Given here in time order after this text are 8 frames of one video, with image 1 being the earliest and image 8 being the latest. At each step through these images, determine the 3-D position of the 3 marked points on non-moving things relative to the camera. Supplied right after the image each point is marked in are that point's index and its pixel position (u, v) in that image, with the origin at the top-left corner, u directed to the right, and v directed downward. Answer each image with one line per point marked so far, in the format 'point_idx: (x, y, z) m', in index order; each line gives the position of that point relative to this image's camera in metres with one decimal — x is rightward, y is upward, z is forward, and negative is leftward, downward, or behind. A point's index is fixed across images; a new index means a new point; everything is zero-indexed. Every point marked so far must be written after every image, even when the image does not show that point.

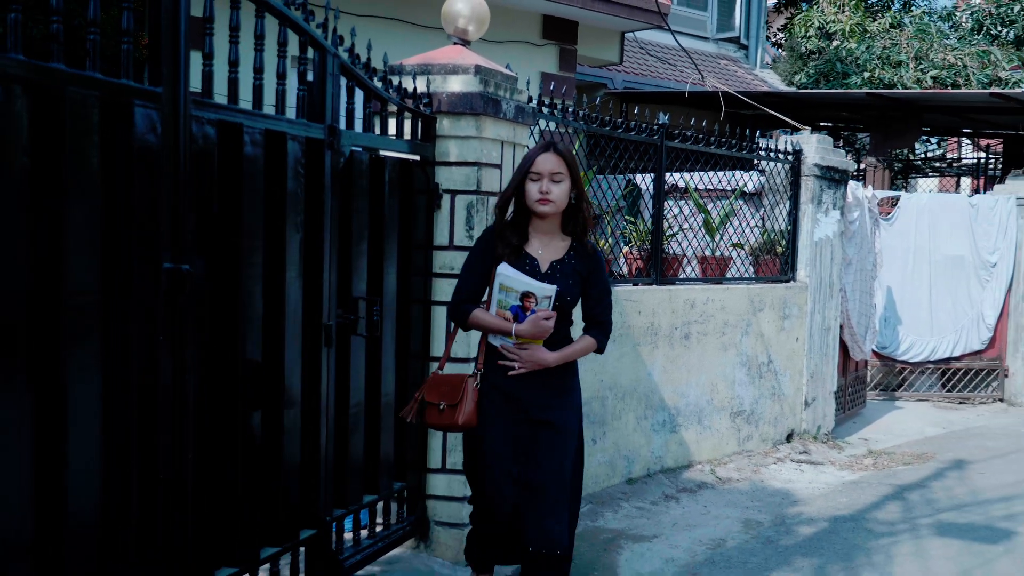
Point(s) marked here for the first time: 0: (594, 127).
0: (+0.4, +0.8, +5.2) m
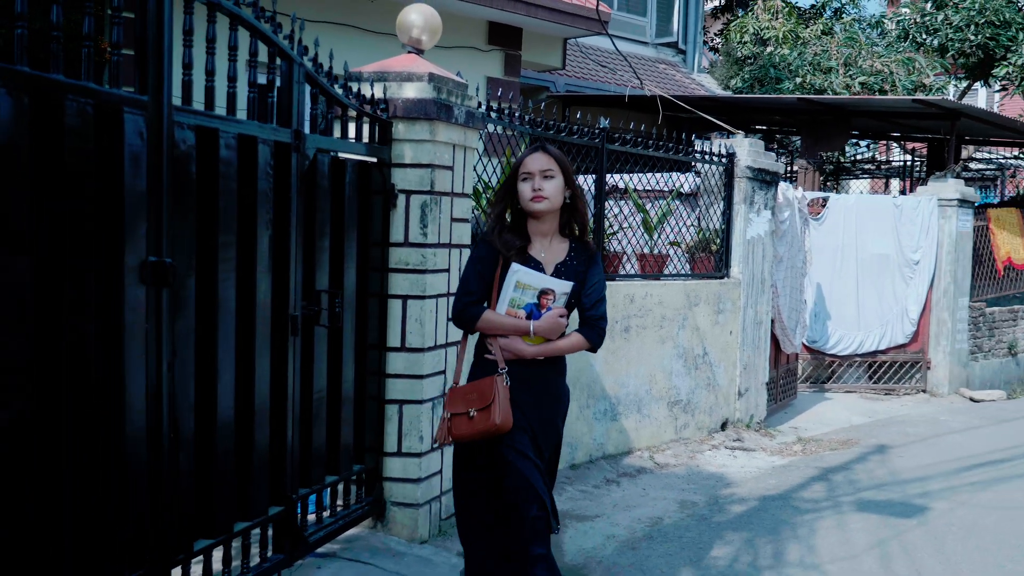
0: (+0.1, +0.8, +5.5) m
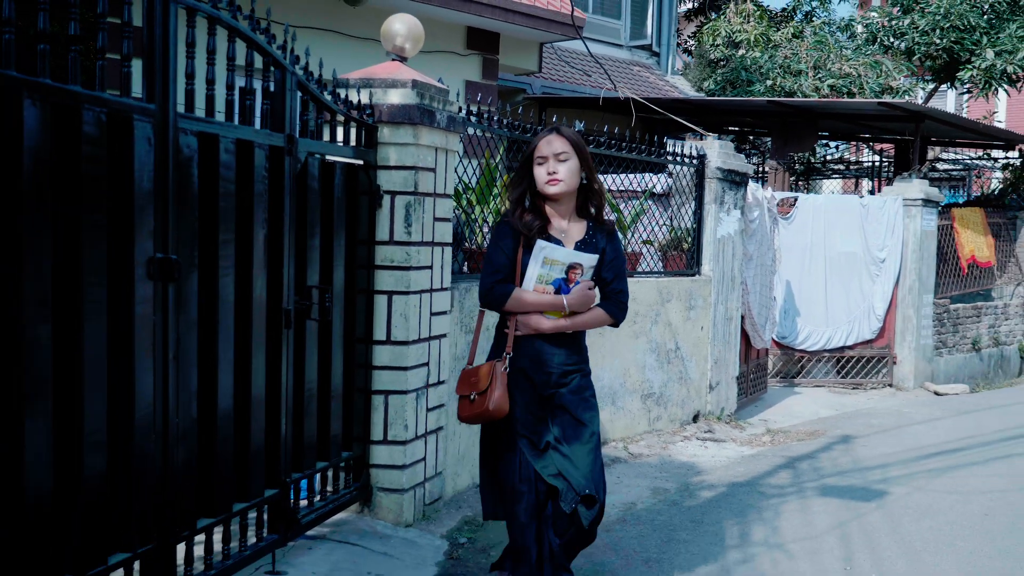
0: (0.0, +0.8, +5.8) m
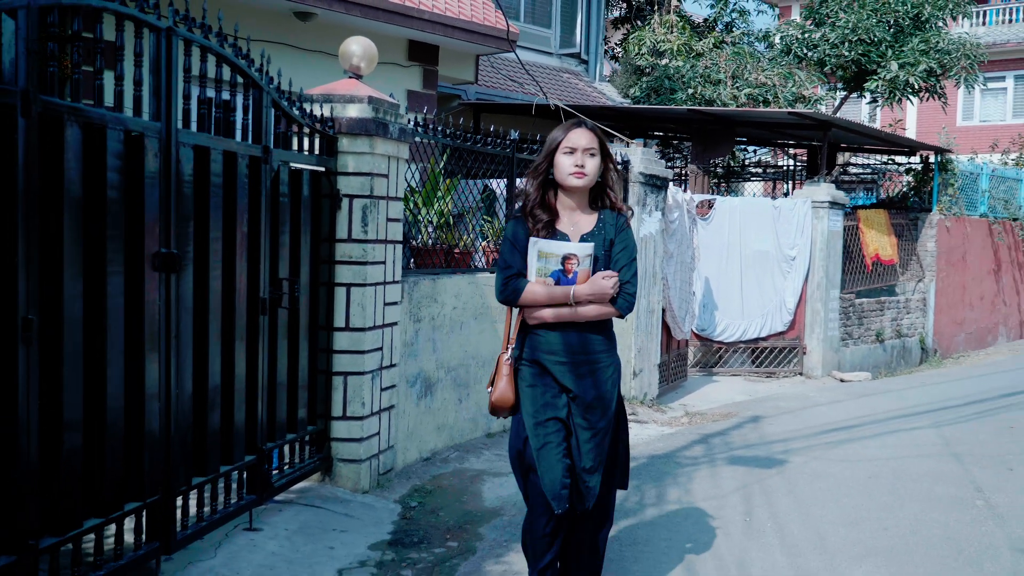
0: (-0.3, +0.8, +6.4) m
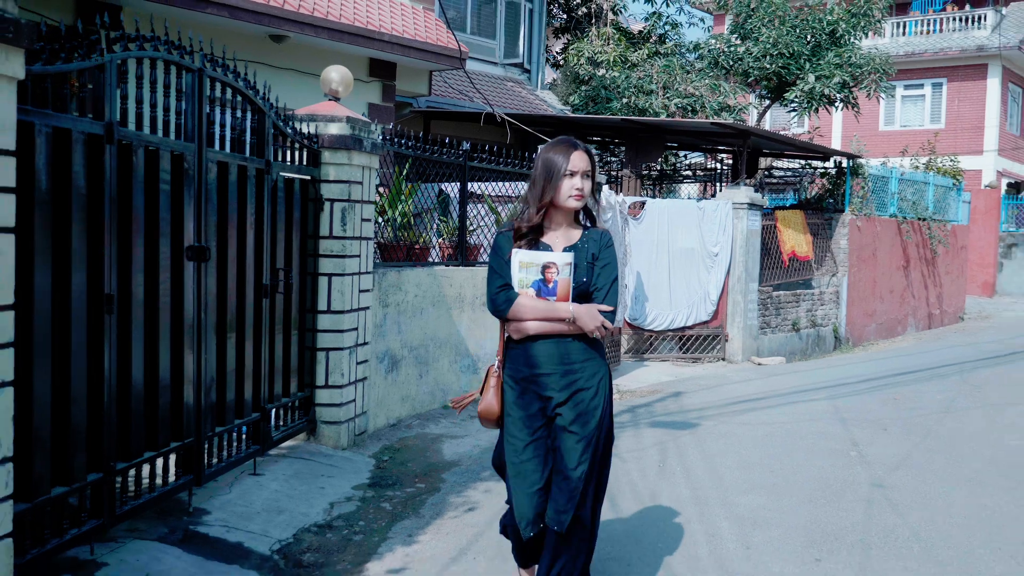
0: (-0.6, +0.9, +7.4) m
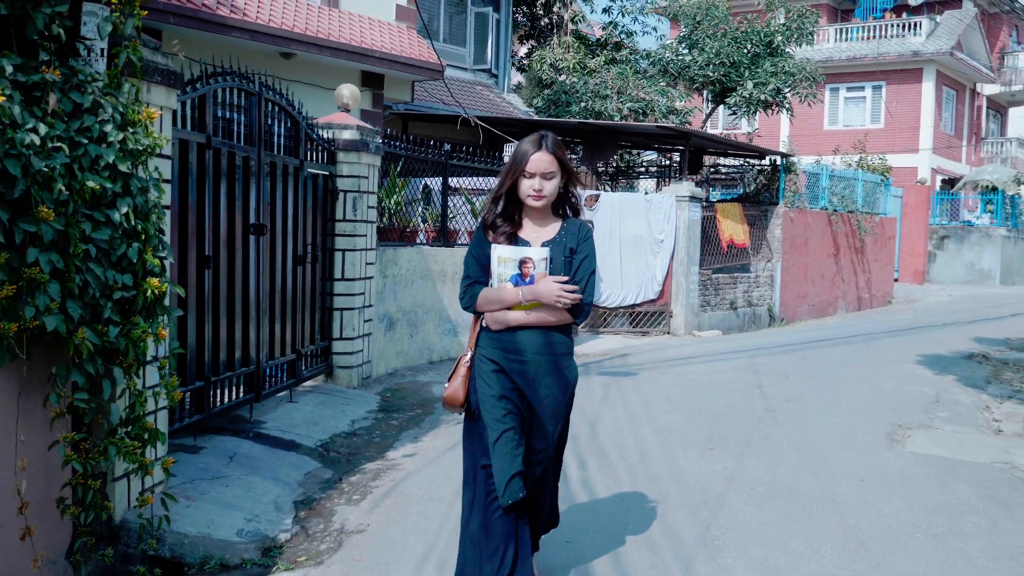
0: (-0.8, +1.1, +9.1) m
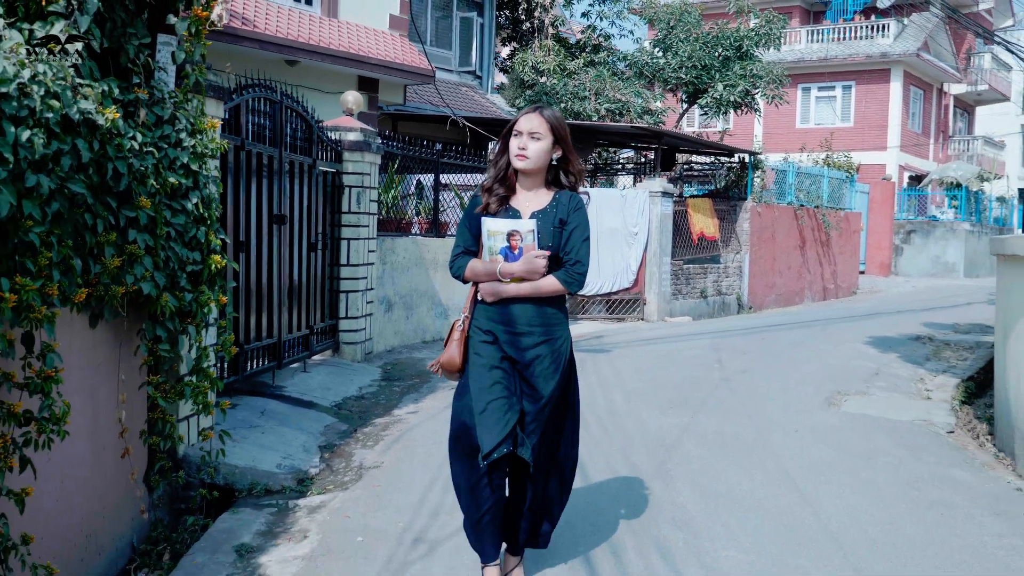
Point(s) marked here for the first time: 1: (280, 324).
0: (-0.9, +1.2, +10.0) m
1: (-1.6, -0.2, +7.5) m
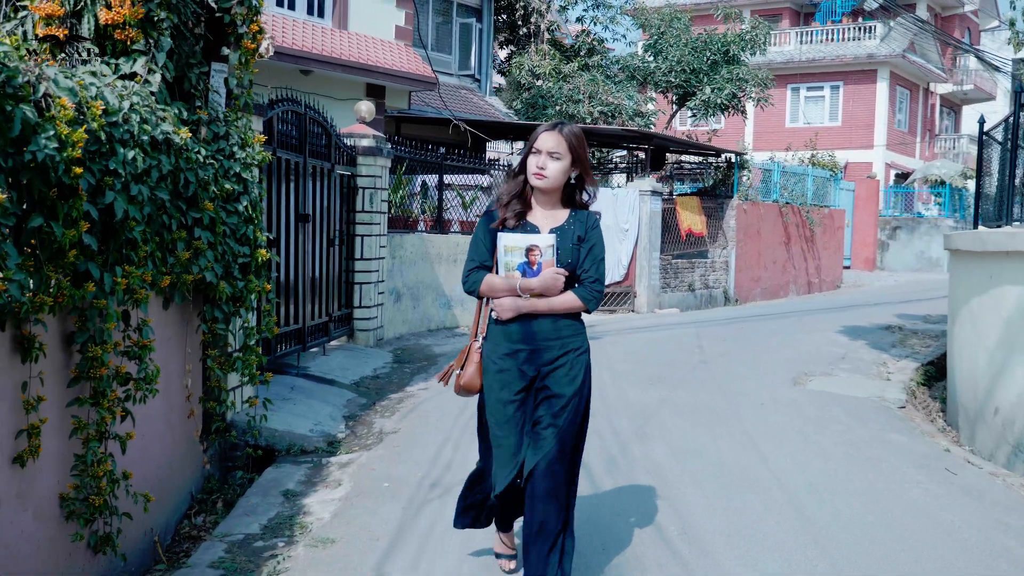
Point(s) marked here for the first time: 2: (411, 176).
0: (-1.0, +1.3, +10.9) m
1: (-1.6, -0.2, +8.4) m
2: (-1.0, +1.1, +11.1) m
